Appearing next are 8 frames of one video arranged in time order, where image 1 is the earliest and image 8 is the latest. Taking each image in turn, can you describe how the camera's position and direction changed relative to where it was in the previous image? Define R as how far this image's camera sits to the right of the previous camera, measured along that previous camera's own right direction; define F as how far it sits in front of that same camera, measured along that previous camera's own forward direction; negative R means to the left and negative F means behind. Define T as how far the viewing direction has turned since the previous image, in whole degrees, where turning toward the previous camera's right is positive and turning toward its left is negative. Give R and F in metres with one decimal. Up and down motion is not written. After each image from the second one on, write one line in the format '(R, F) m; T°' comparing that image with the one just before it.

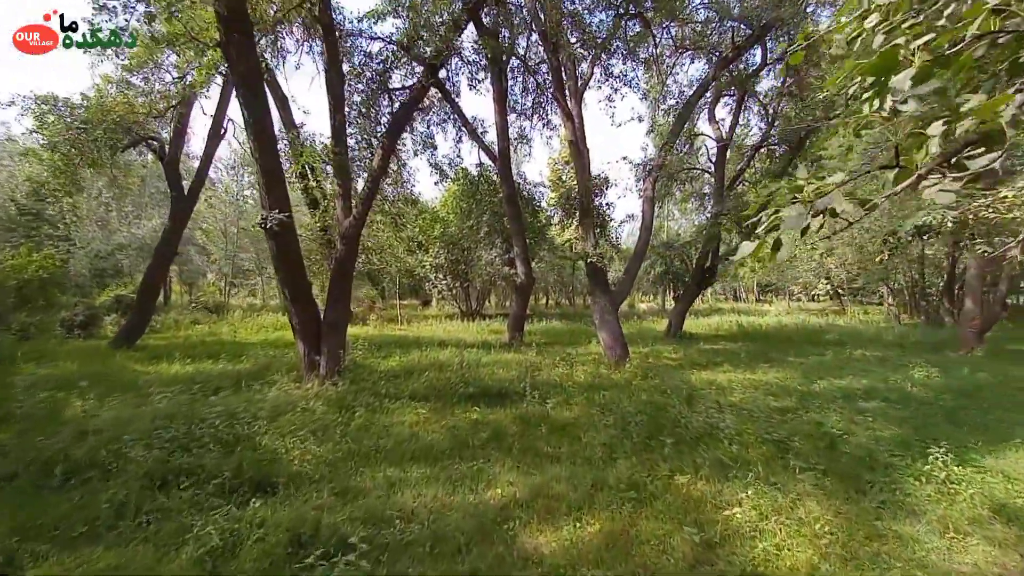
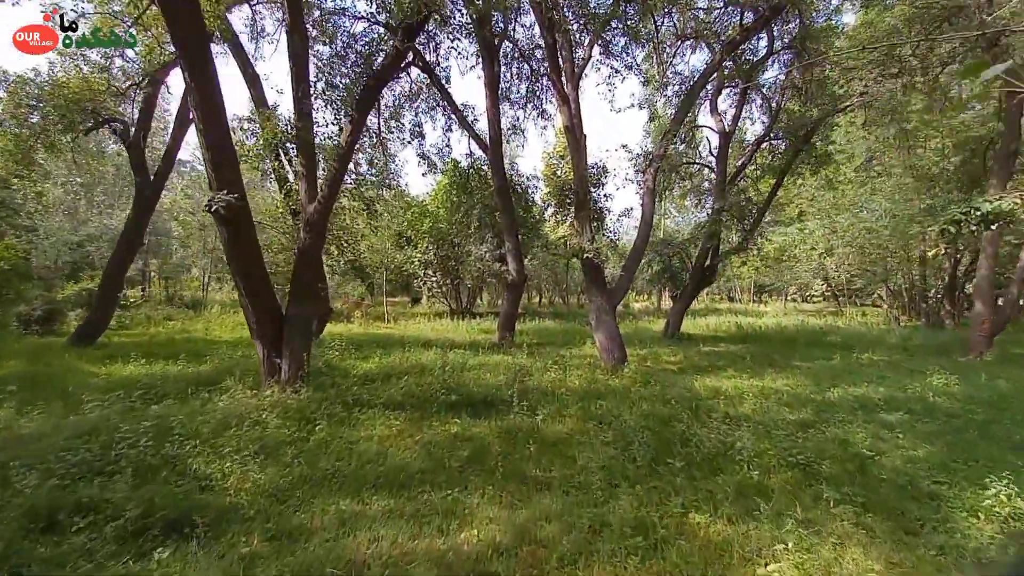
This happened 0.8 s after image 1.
(+0.1, +0.7) m; +1°
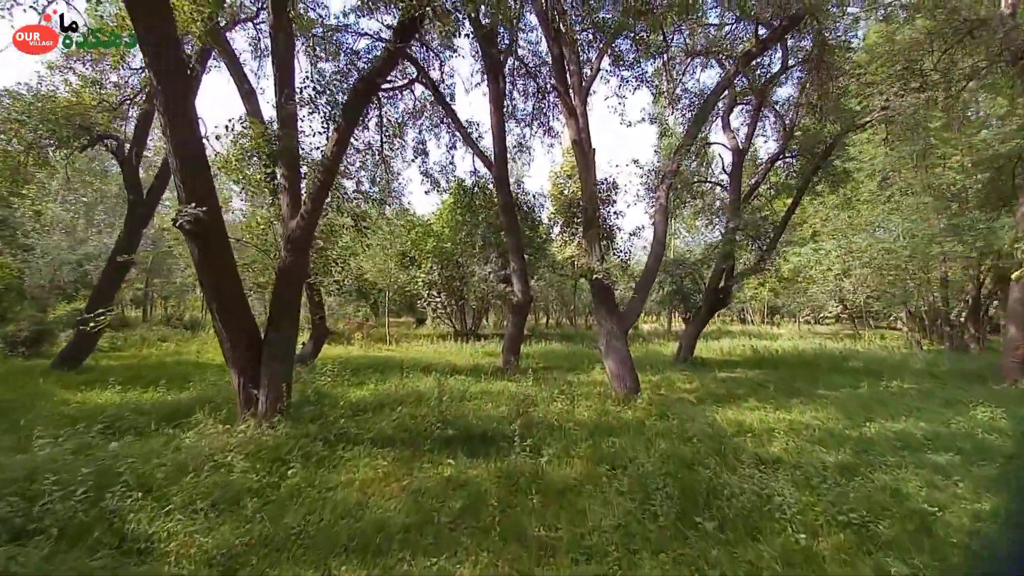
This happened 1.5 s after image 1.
(0.0, +0.5) m; -1°
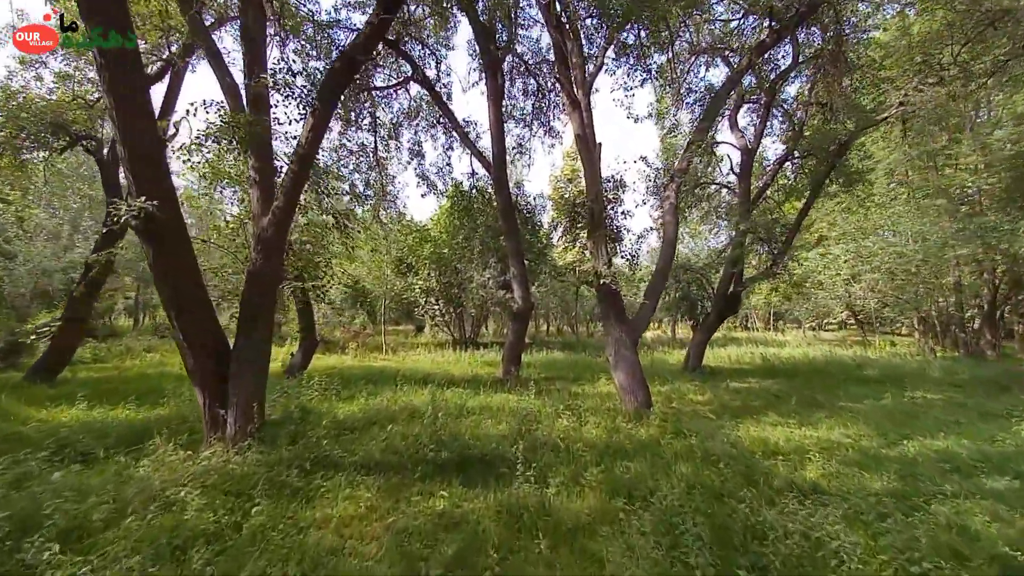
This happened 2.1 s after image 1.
(0.0, +0.6) m; 0°
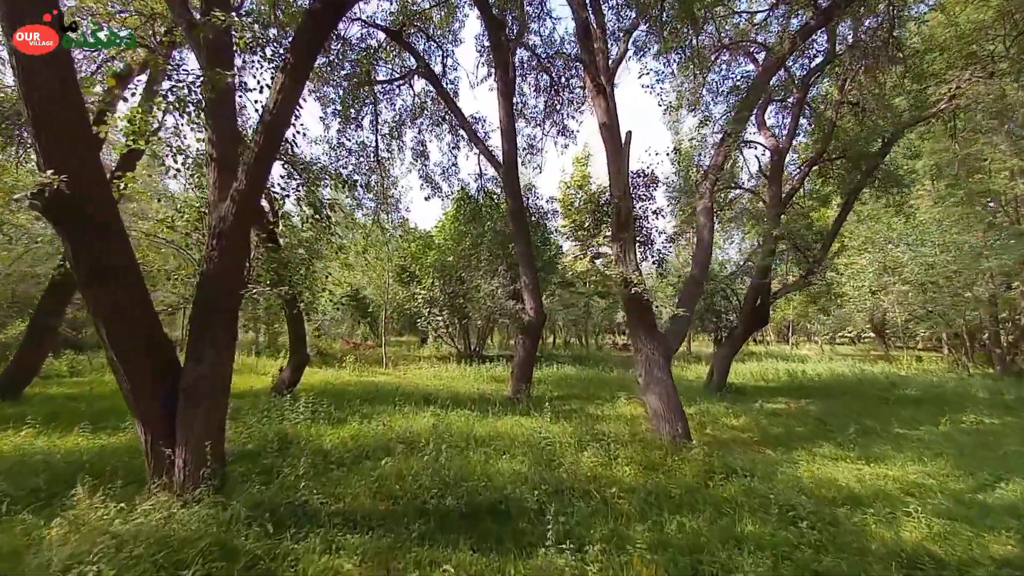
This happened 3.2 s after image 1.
(-0.1, +0.9) m; 0°
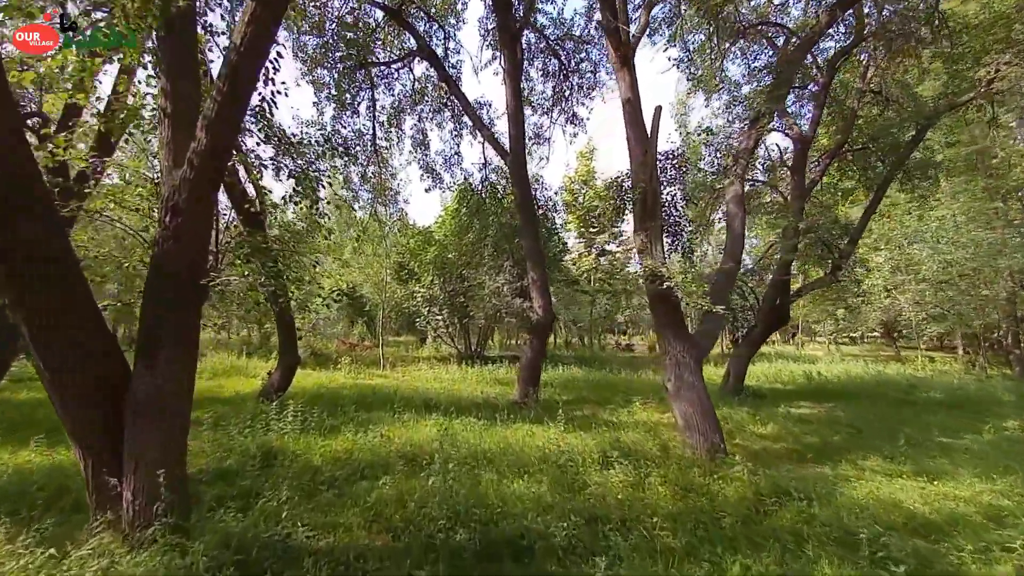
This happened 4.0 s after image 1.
(-0.2, +0.7) m; 0°
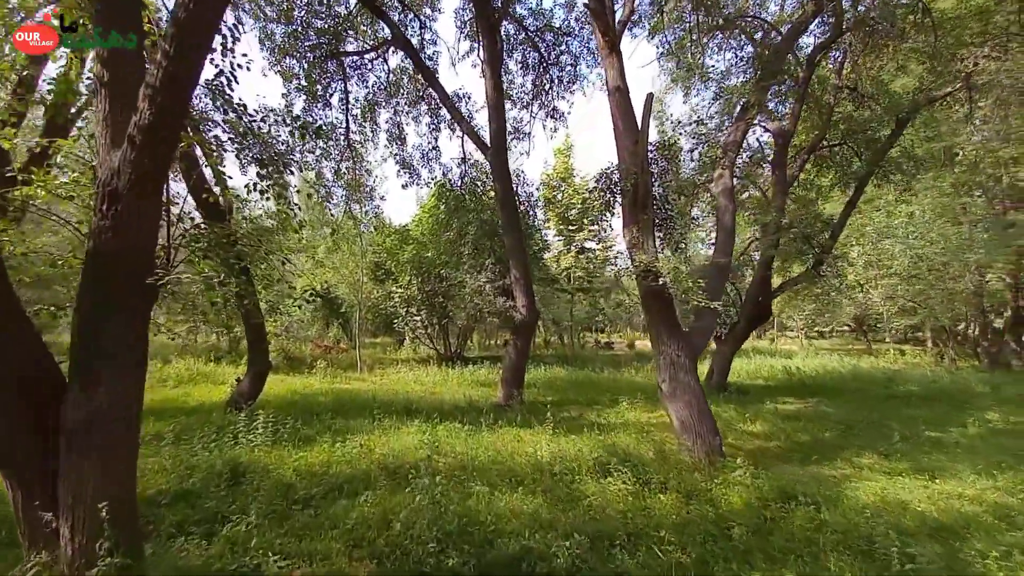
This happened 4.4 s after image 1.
(-0.1, +0.3) m; +3°
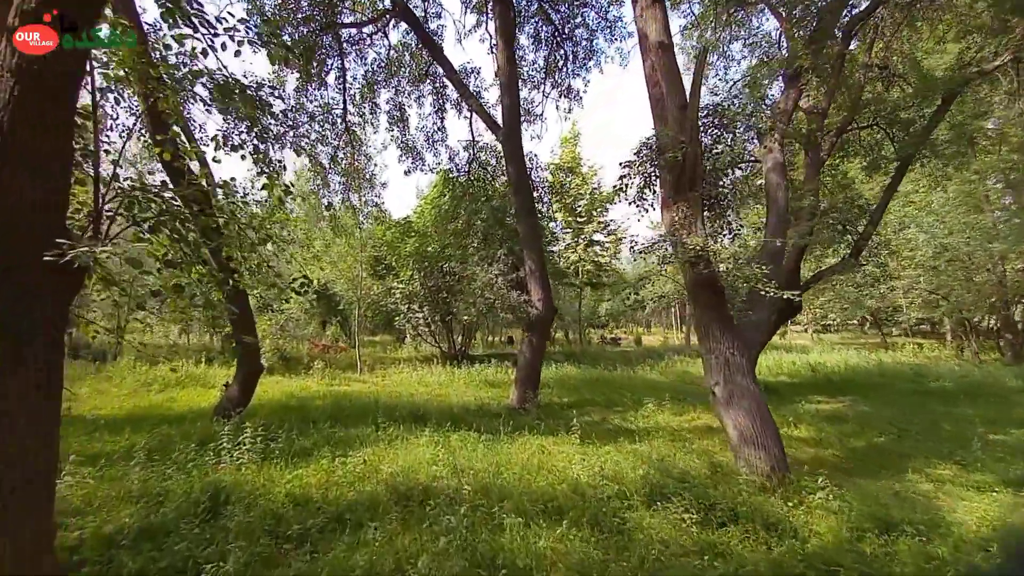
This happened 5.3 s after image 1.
(-0.3, +0.8) m; 0°
